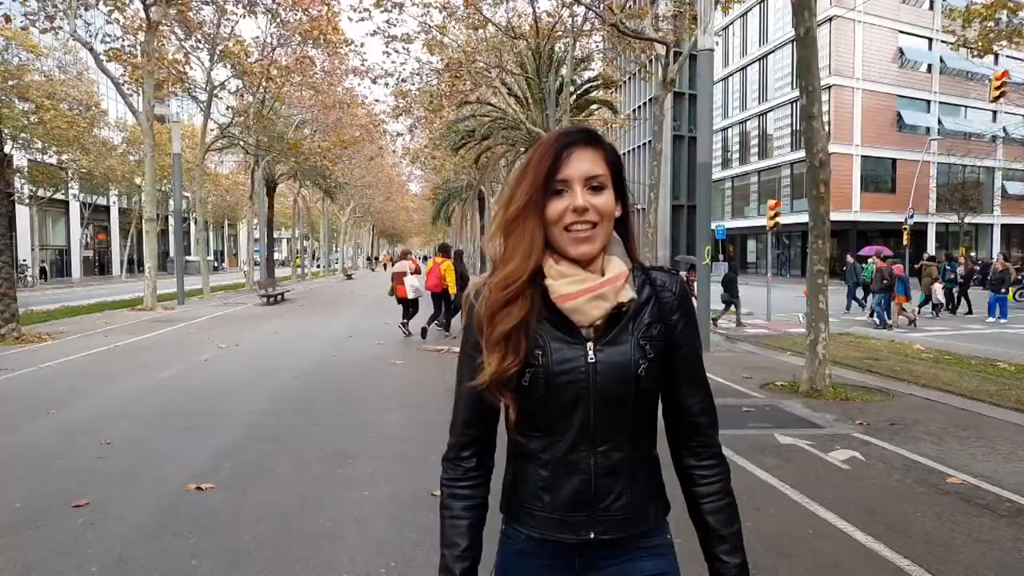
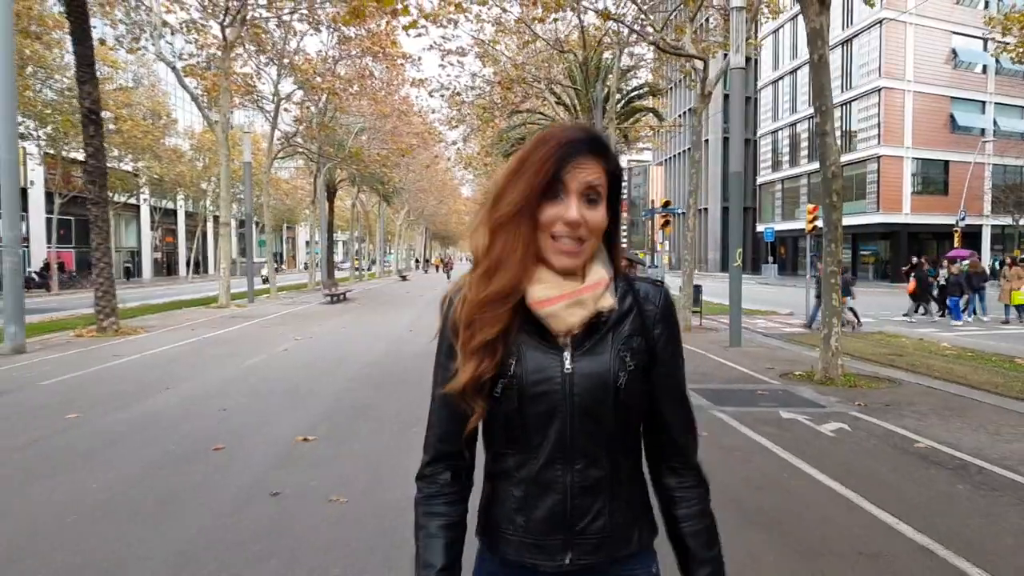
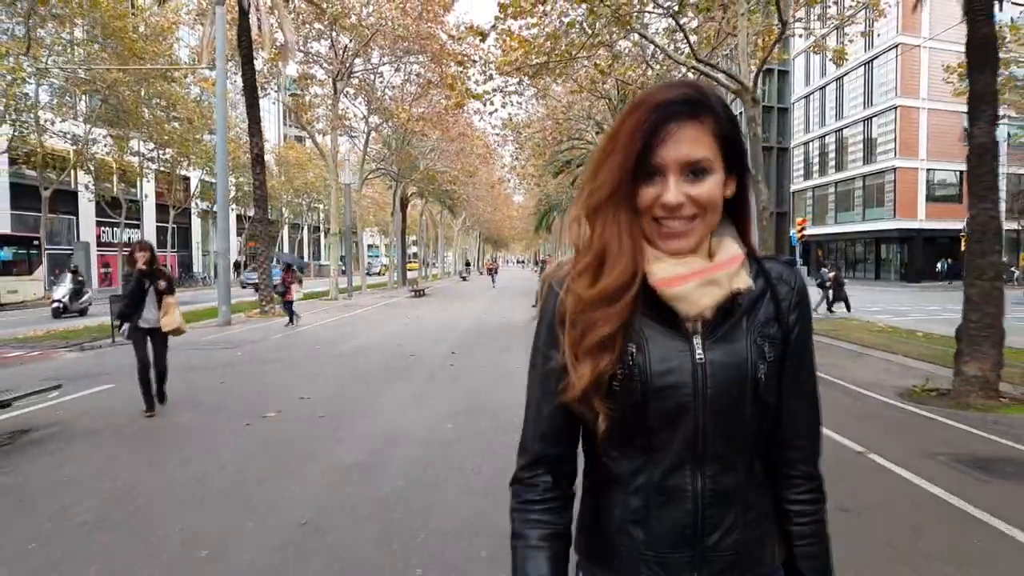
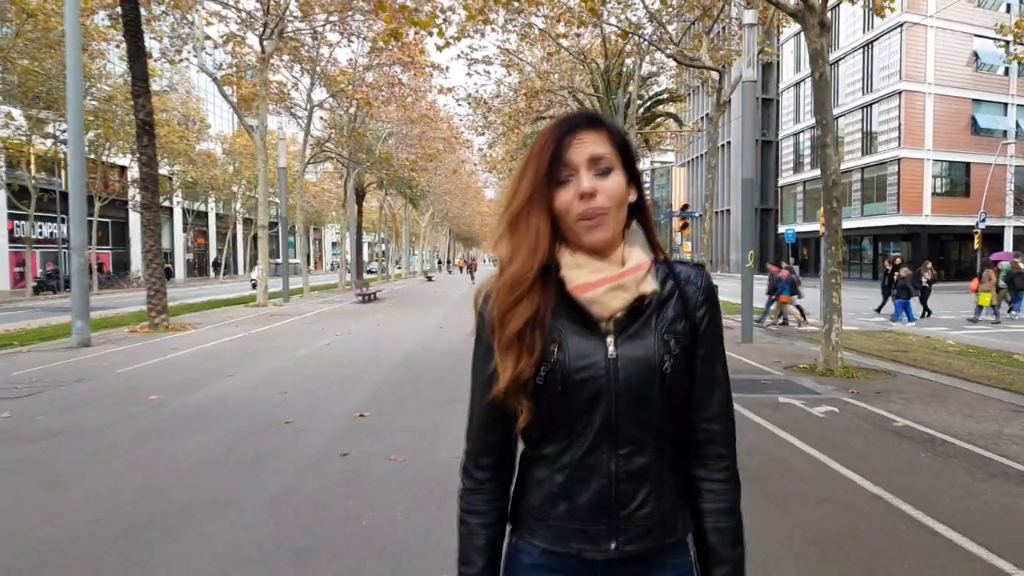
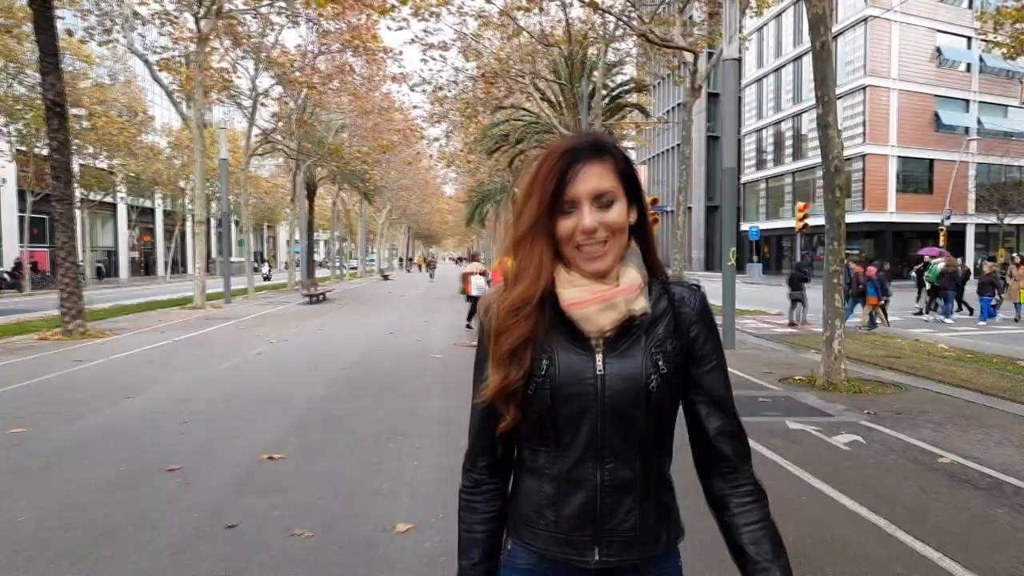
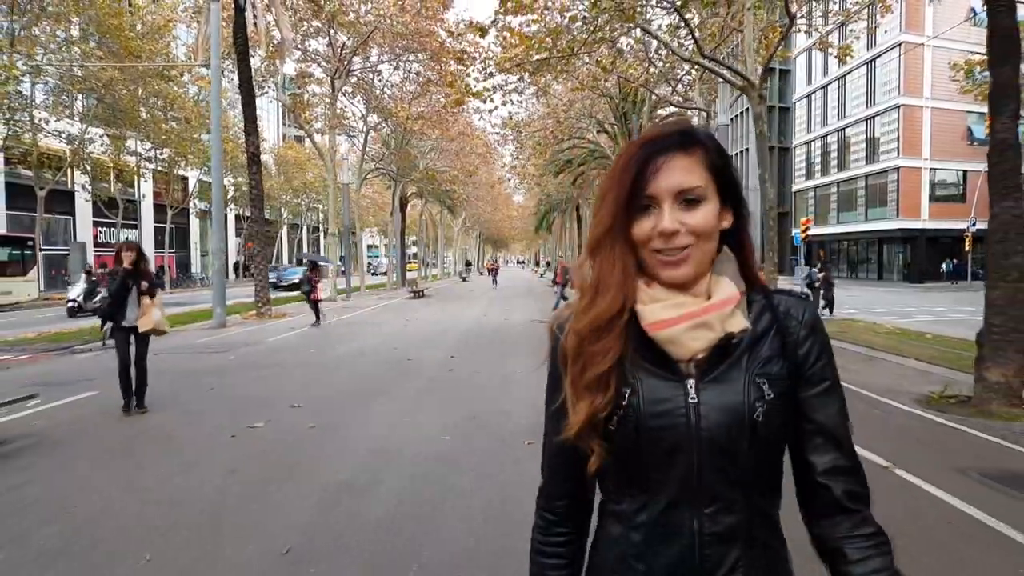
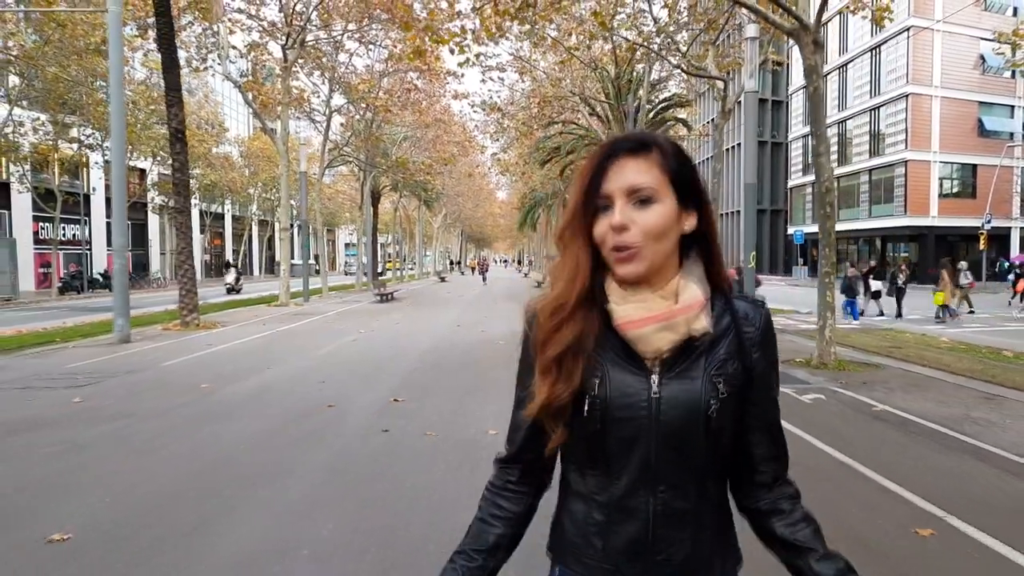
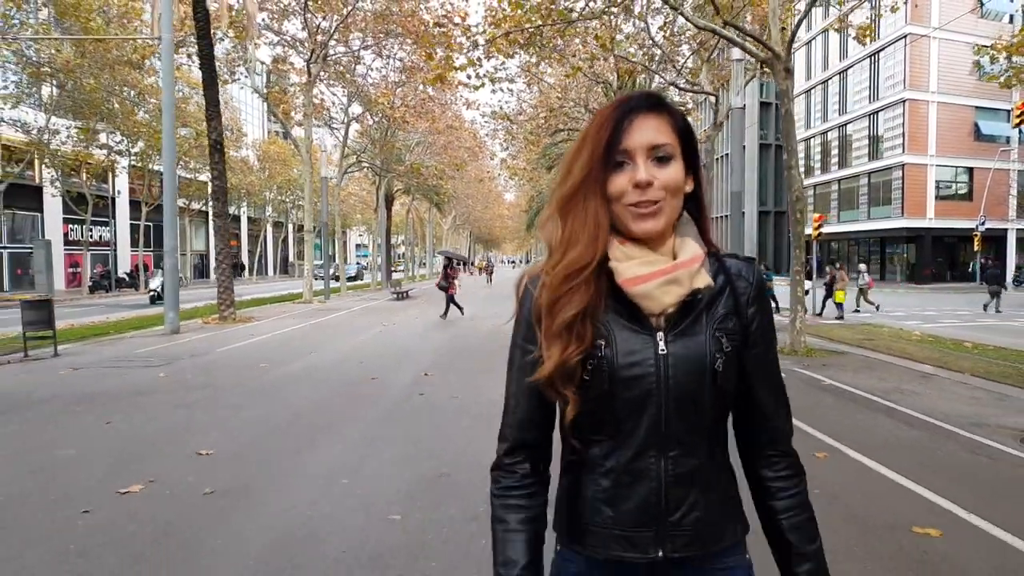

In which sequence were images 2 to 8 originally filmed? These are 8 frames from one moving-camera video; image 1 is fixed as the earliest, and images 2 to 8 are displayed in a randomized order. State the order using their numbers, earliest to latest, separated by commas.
5, 2, 4, 7, 8, 6, 3
